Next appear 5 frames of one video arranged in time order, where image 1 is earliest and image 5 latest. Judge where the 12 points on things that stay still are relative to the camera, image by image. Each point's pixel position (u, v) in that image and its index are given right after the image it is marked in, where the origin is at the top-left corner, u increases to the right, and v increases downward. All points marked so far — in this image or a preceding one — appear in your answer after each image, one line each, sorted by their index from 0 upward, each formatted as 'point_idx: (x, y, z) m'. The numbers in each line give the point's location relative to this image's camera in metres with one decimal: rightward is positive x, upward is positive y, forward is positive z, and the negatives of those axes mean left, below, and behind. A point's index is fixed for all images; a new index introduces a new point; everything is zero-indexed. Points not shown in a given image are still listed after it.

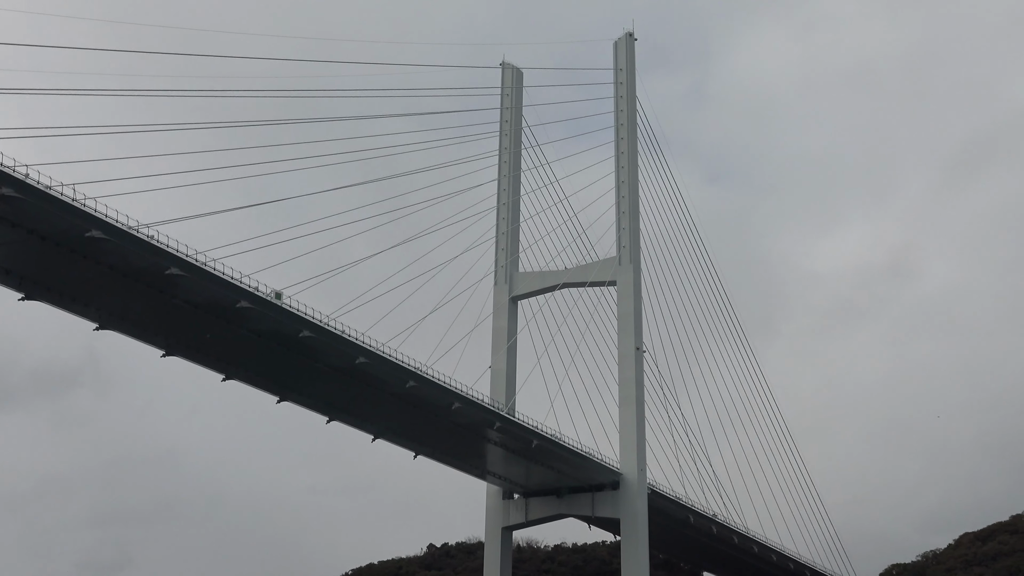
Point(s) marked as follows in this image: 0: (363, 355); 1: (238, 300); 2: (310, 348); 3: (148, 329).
0: (-2.8, -1.3, +19.7) m
1: (-4.6, -0.2, +17.5) m
2: (-3.7, -1.1, +19.2) m
3: (-6.5, -0.7, +18.5) m
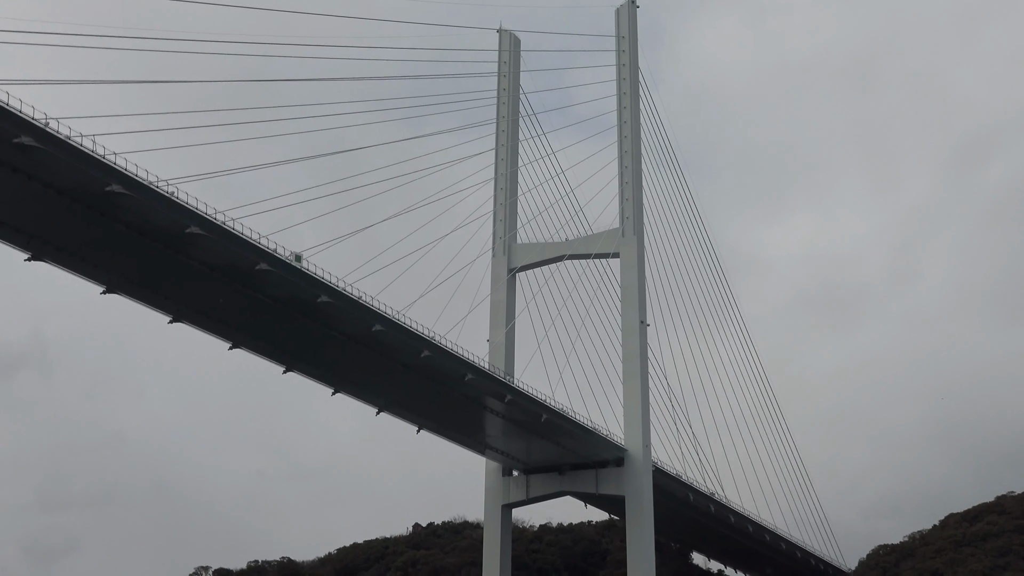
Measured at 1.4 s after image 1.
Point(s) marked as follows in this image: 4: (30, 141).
0: (-2.4, -0.6, +19.1) m
1: (-4.1, +0.4, +16.7) m
2: (-3.3, -0.5, +18.5) m
3: (-6.0, -0.1, +17.7) m
4: (-6.3, +2.0, +13.8) m
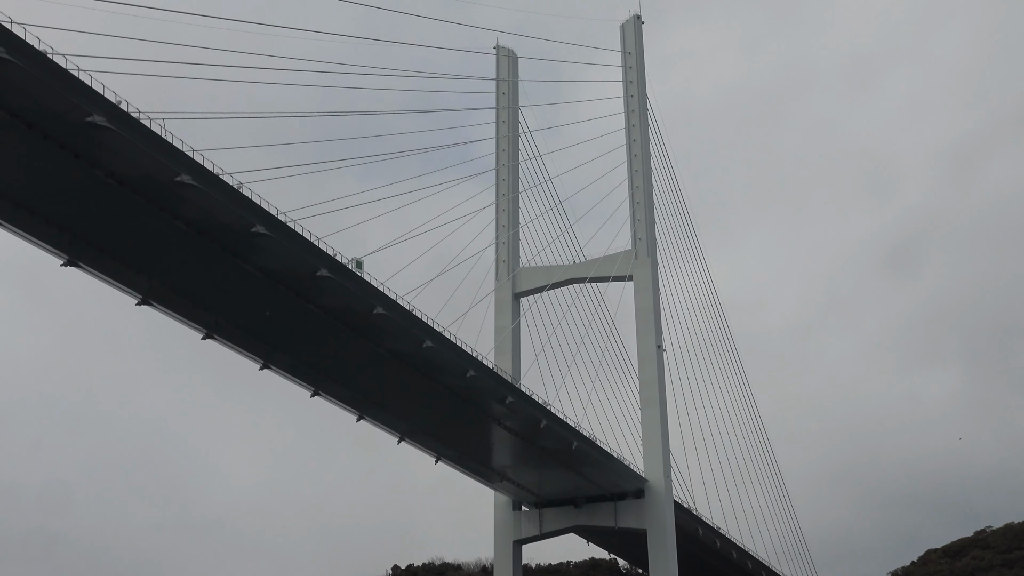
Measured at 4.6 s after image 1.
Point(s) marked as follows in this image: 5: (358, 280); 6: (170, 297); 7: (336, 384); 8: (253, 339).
0: (-1.4, -0.9, +17.8) m
1: (-2.9, +0.3, +15.4) m
2: (-2.2, -0.7, +17.2) m
3: (-4.9, -0.3, +16.3) m
4: (-4.9, +2.0, +12.4) m
5: (-2.4, +0.1, +16.1) m
6: (-5.2, -0.1, +15.9) m
7: (-3.2, -1.7, +18.9) m
8: (-4.3, -0.8, +17.3) m
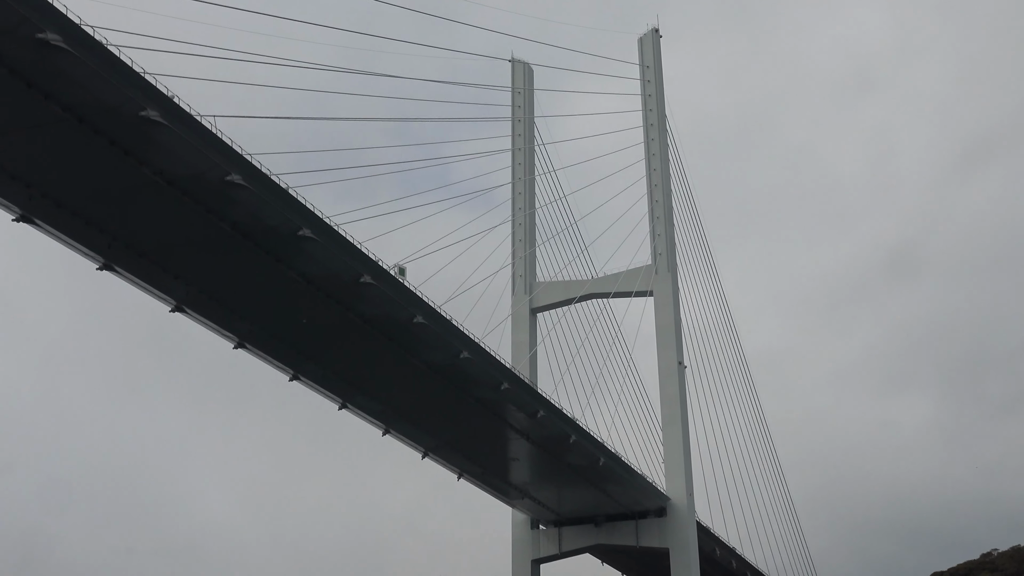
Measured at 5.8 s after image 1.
0: (-0.7, -1.0, +17.4) m
1: (-2.2, +0.2, +15.0) m
2: (-1.5, -0.8, +16.7) m
3: (-4.2, -0.4, +15.8) m
4: (-4.1, +2.0, +12.0) m
5: (-1.7, 0.0, +15.6) m
6: (-4.5, -0.2, +15.5) m
7: (-2.5, -1.9, +18.5) m
8: (-3.6, -1.0, +16.8) m
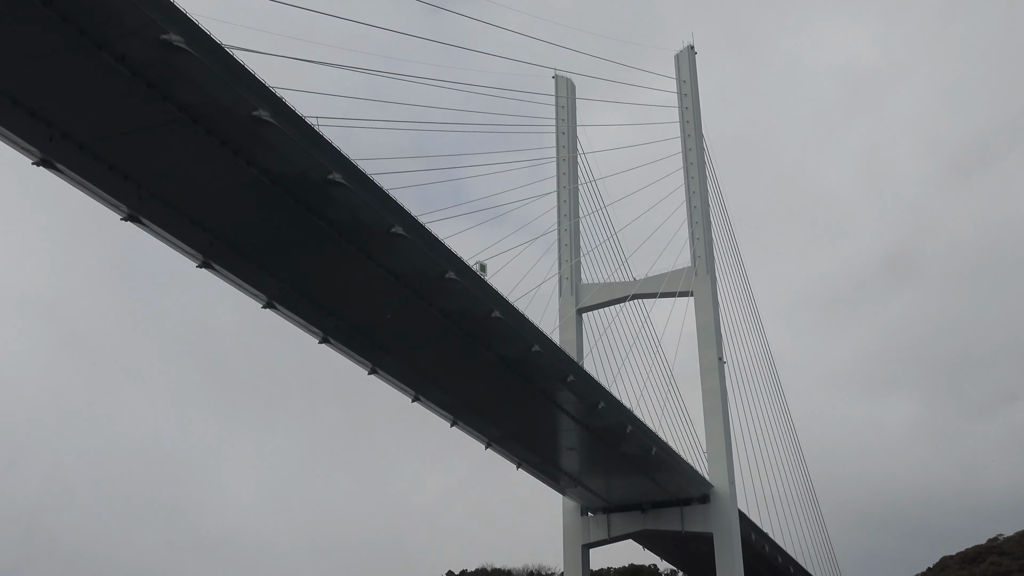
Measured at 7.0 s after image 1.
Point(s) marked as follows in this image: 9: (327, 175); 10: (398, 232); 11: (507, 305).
0: (+0.5, -1.0, +18.2) m
1: (-1.0, +0.2, +15.8) m
2: (-0.3, -0.7, +17.5) m
3: (-3.0, -0.3, +16.6) m
4: (-2.9, +2.0, +12.8) m
5: (-0.5, +0.1, +16.4) m
6: (-3.4, -0.2, +16.3) m
7: (-1.3, -1.8, +19.3) m
8: (-2.4, -0.9, +17.6) m
9: (-2.4, +1.4, +13.6) m
10: (-1.6, +0.8, +14.8) m
11: (-0.1, -0.3, +17.2) m
